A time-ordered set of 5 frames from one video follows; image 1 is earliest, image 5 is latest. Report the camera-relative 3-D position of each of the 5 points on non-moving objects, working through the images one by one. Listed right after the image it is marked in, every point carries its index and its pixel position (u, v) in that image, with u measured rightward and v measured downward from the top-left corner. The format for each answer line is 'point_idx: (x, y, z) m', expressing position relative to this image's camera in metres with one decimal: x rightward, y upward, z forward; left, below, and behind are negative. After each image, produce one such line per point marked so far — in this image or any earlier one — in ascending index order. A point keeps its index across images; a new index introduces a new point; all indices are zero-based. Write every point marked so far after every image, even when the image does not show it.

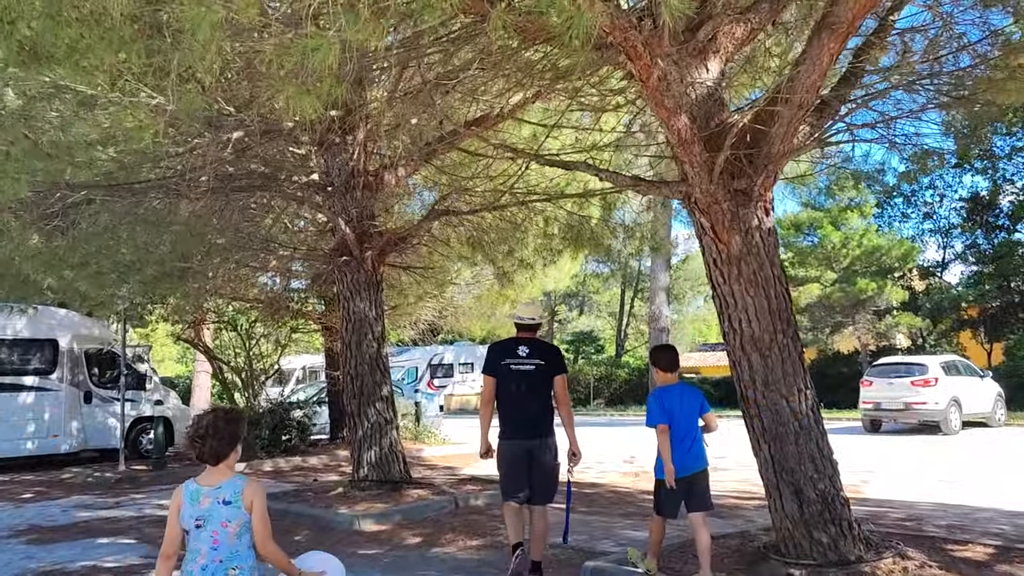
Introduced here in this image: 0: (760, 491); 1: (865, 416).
0: (+2.9, -2.4, +9.7) m
1: (+8.0, -2.9, +18.9) m
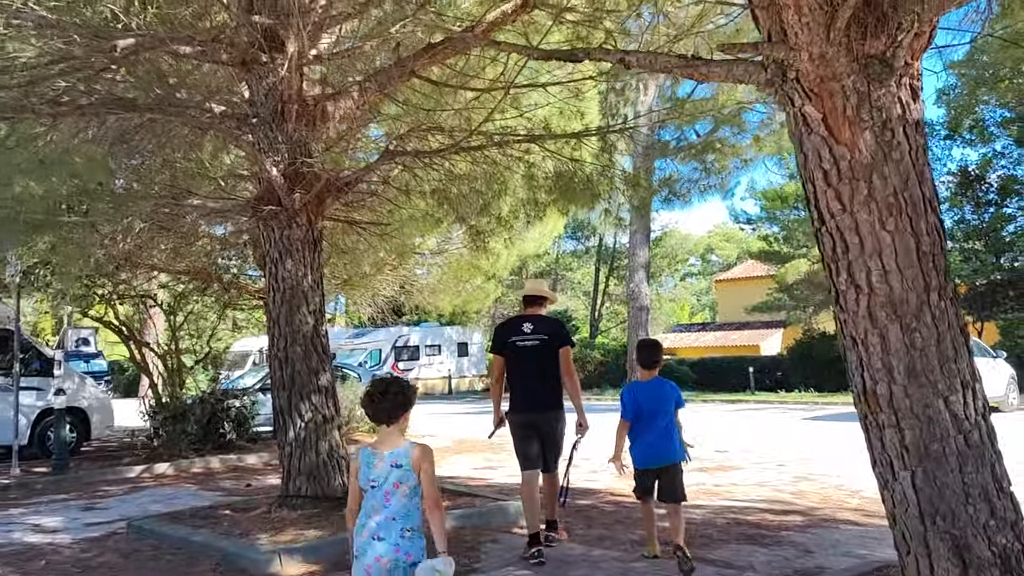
0: (+2.7, -2.0, +7.9) m
1: (+7.5, -2.3, +17.3) m
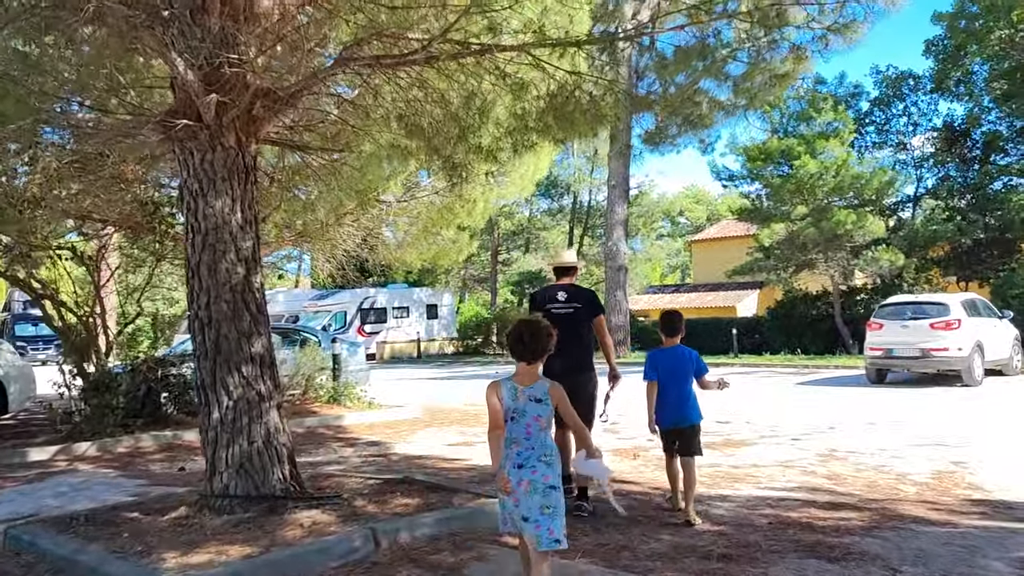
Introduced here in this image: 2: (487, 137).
0: (+2.6, -1.6, +6.5) m
1: (+7.0, -1.5, +16.2) m
2: (-0.2, +1.4, +7.8) m
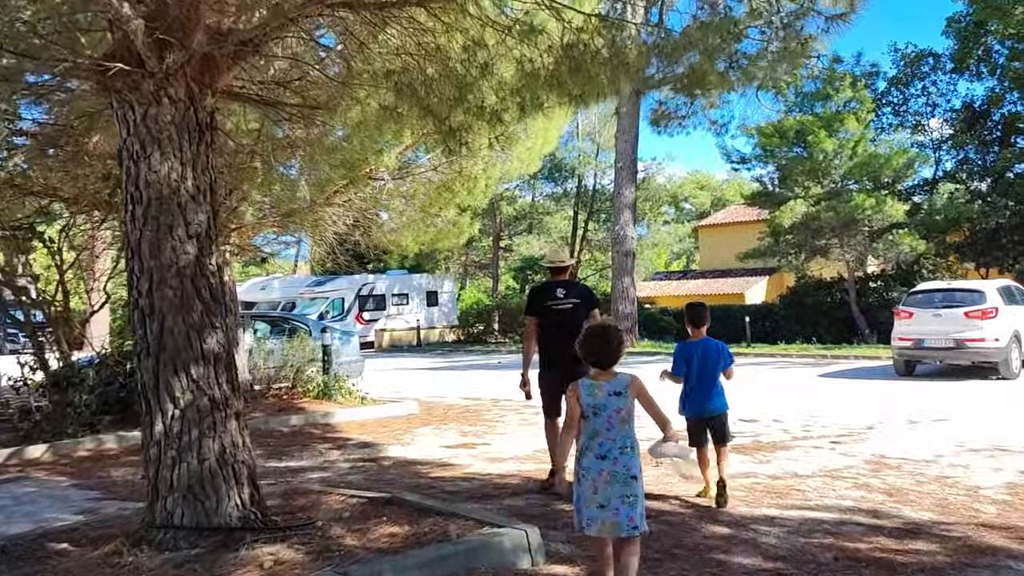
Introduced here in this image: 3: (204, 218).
0: (+2.6, -1.5, +5.6) m
1: (+7.0, -1.2, +15.2) m
2: (-0.2, +1.5, +6.8) m
3: (-1.7, +0.4, +4.6) m
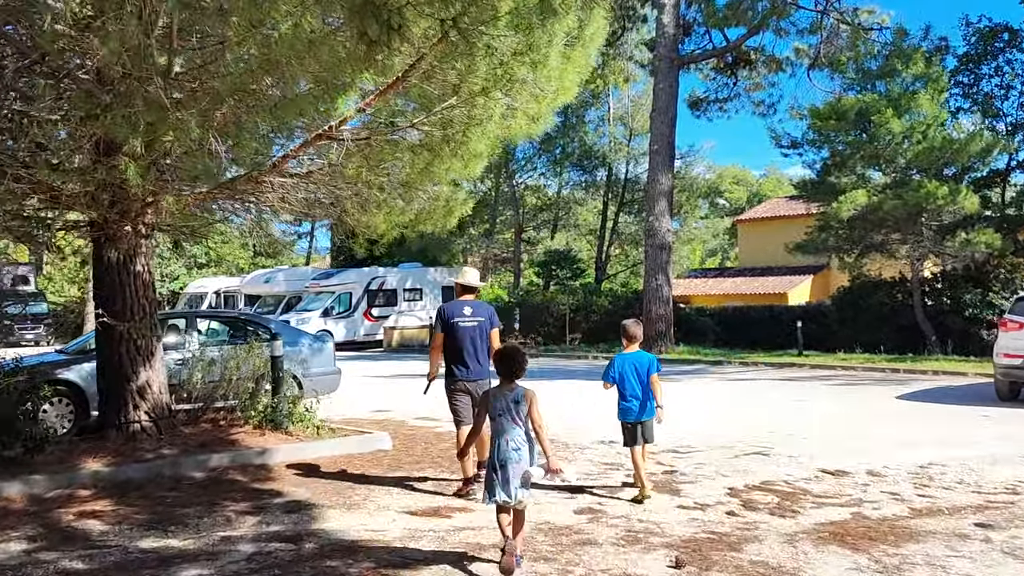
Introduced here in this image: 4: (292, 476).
0: (+2.4, -1.5, +2.8) m
1: (+7.2, -1.3, +12.2) m
2: (-0.3, +1.5, +4.1) m
3: (-1.9, +0.4, +2.0) m
4: (-1.9, -1.7, +7.3) m
